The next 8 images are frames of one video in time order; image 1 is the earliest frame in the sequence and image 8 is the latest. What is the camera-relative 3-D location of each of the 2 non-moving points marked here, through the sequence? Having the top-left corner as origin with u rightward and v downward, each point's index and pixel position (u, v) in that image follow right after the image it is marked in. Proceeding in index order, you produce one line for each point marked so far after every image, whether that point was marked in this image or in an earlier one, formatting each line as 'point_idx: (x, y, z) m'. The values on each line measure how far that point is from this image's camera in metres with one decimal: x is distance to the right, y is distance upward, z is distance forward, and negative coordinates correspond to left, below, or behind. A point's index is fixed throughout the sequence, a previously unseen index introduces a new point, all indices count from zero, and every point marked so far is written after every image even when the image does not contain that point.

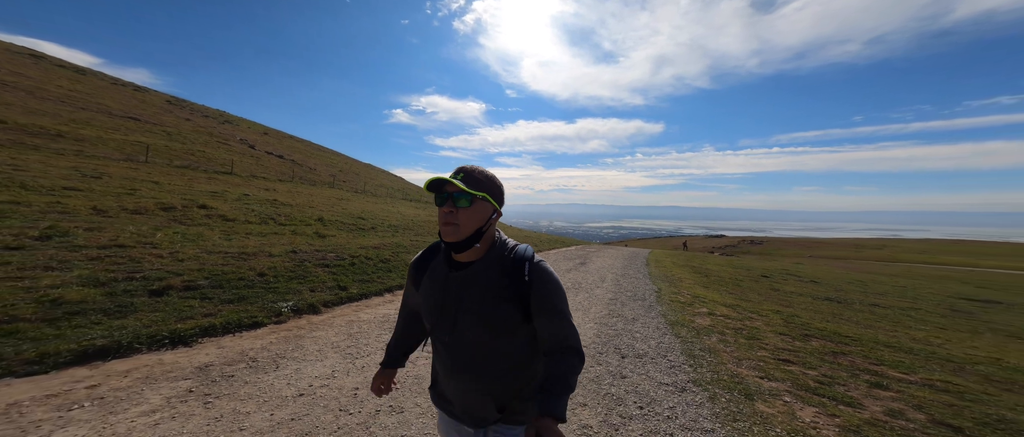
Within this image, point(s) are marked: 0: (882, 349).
0: (+13.4, -4.8, +11.7) m
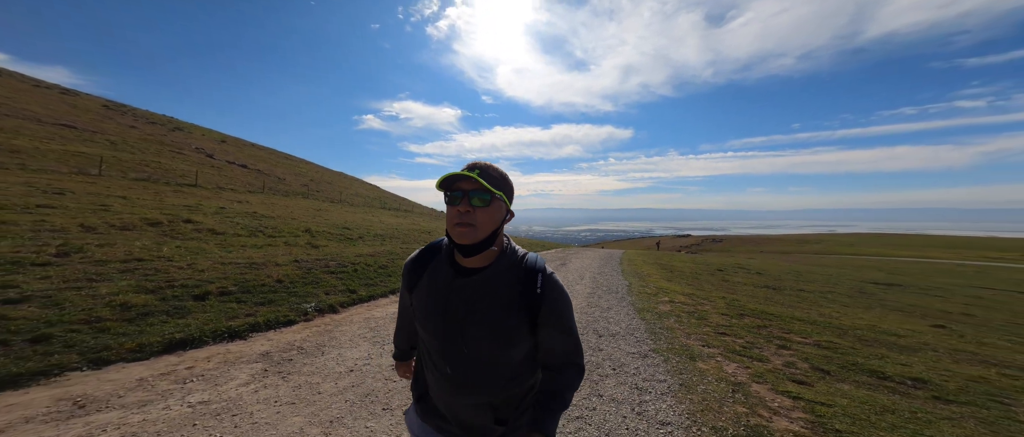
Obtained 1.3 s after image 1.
0: (+13.0, -4.7, +14.8) m
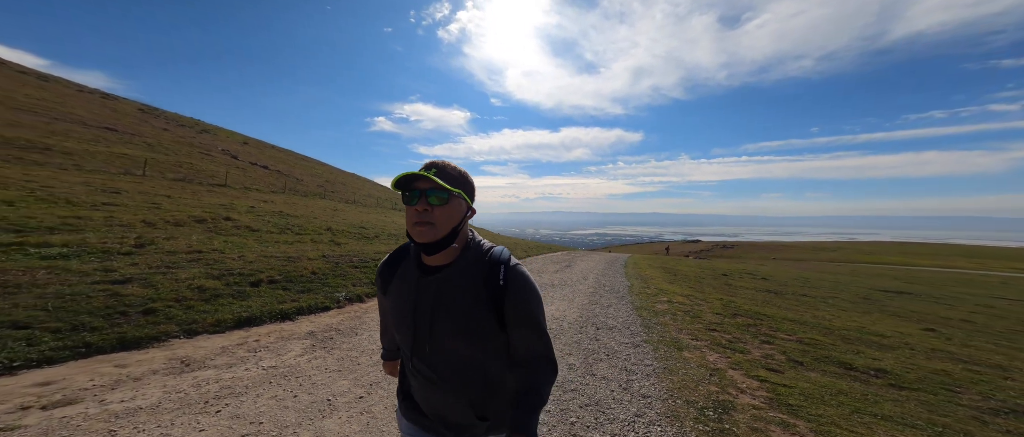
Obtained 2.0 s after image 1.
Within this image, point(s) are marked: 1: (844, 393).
0: (+13.4, -5.1, +15.7) m
1: (+8.4, -4.6, +8.3) m
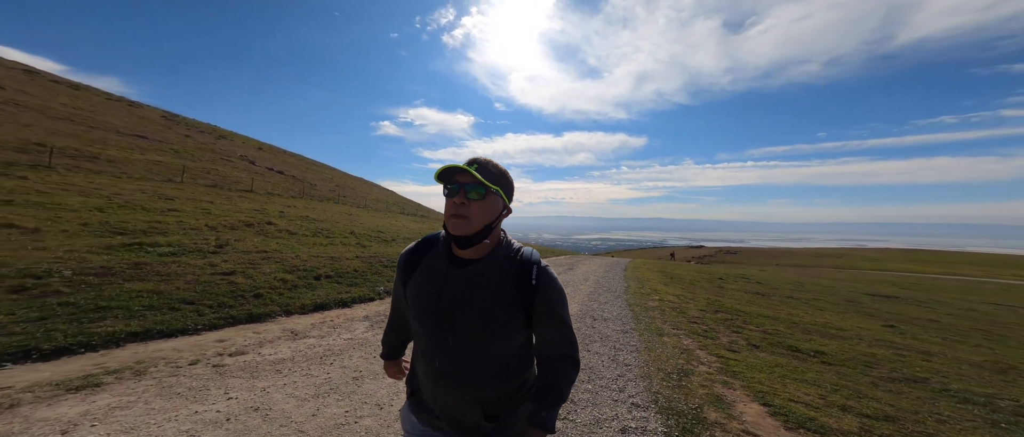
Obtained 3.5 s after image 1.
0: (+13.9, -5.6, +18.1) m
1: (+8.8, -5.0, +10.8) m
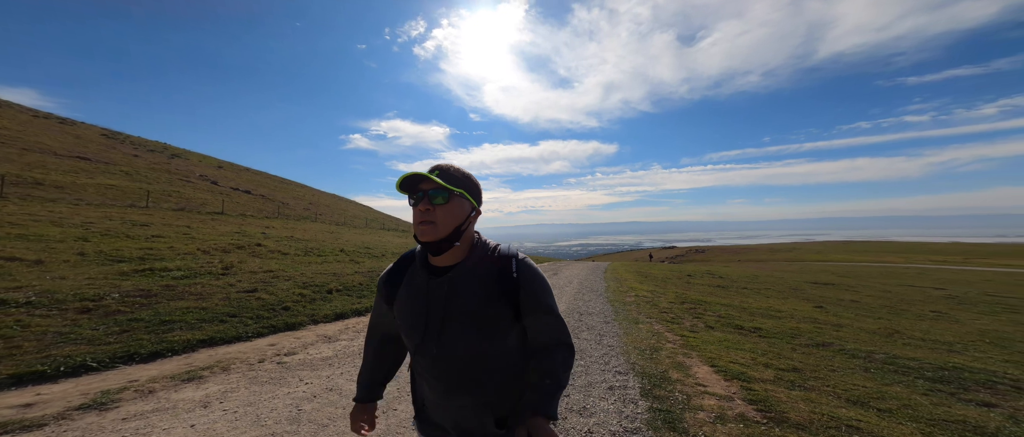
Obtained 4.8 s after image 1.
0: (+13.5, -5.6, +21.1) m
1: (+8.9, -5.0, +13.4) m
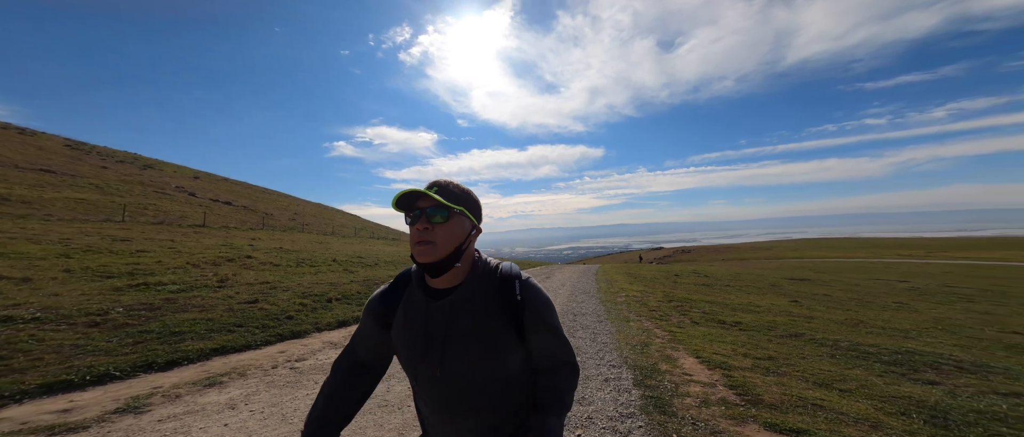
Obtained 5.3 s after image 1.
0: (+13.1, -5.7, +22.2) m
1: (+8.8, -5.0, +14.3) m
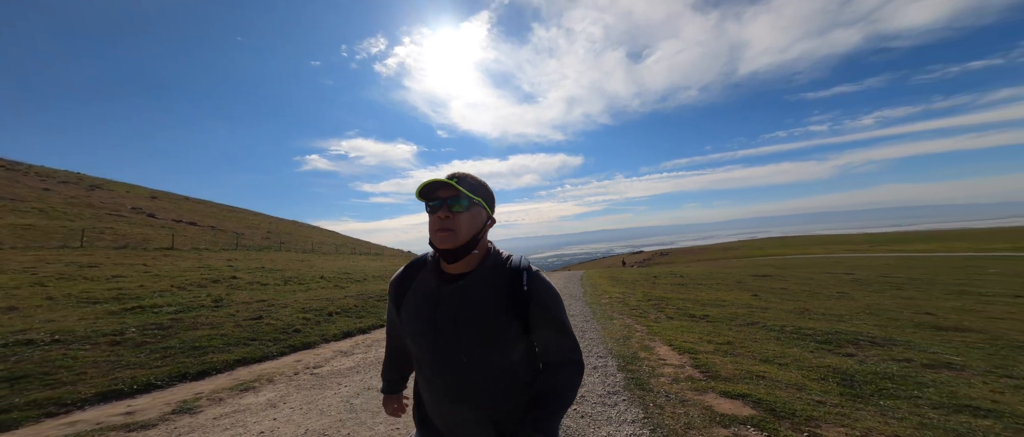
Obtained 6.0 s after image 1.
0: (+12.4, -5.9, +24.0) m
1: (+8.6, -5.2, +15.9) m
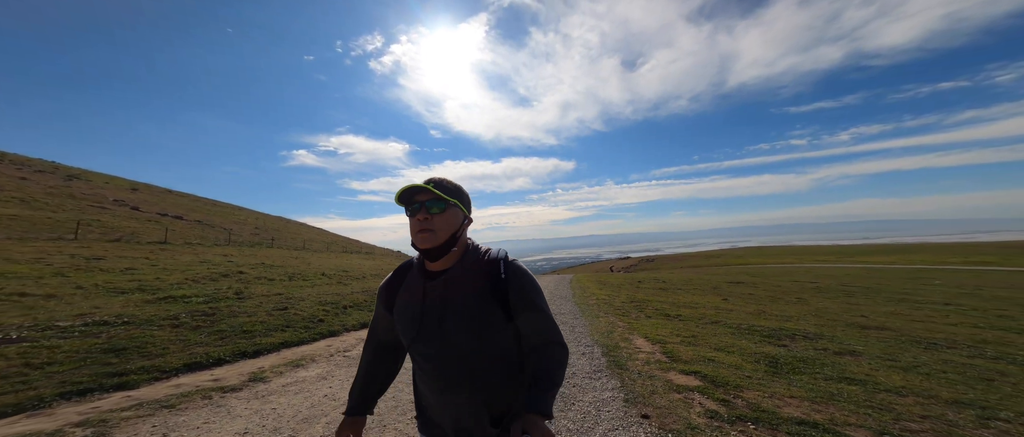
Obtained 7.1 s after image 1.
0: (+12.0, -6.7, +26.2) m
1: (+8.5, -5.8, +18.0) m
